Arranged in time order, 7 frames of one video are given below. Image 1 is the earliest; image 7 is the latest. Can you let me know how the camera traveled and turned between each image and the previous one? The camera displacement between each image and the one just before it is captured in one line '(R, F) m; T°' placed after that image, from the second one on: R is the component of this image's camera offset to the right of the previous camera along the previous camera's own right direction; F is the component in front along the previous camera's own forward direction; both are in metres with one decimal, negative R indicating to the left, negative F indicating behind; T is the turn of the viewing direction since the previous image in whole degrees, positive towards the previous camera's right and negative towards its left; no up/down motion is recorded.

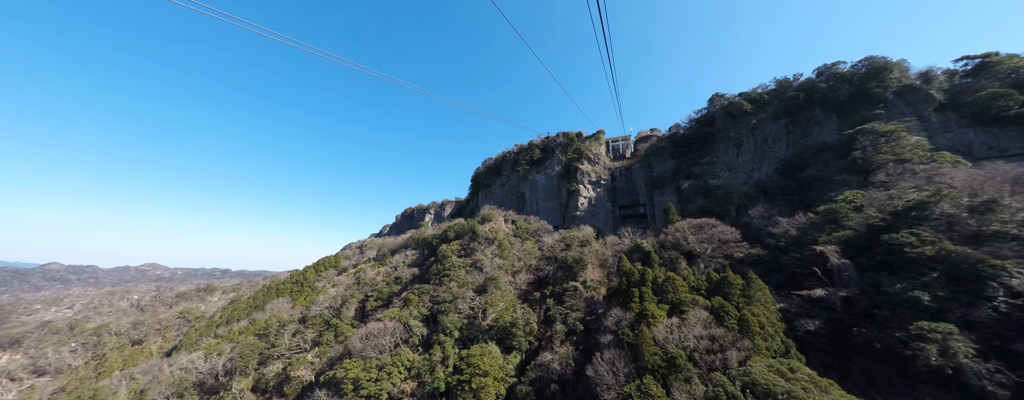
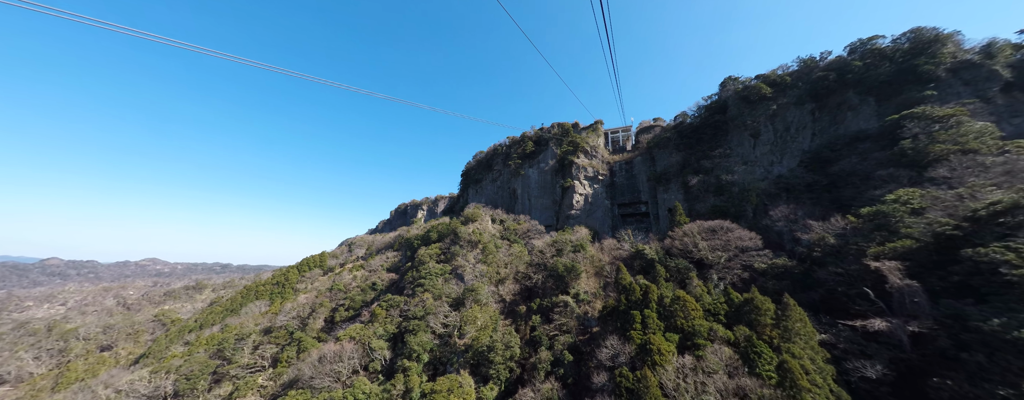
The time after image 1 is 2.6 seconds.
(+1.5, +3.6) m; 0°
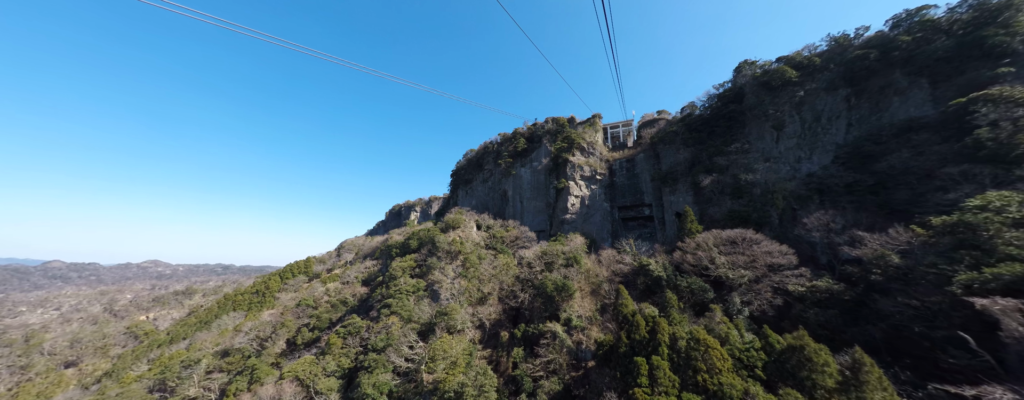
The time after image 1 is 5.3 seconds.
(+1.5, +3.6) m; 0°
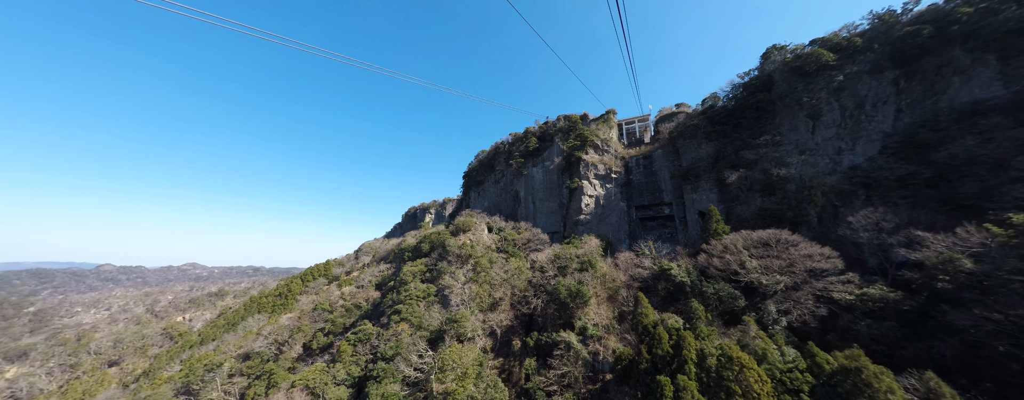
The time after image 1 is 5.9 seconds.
(+0.3, +0.8) m; -3°
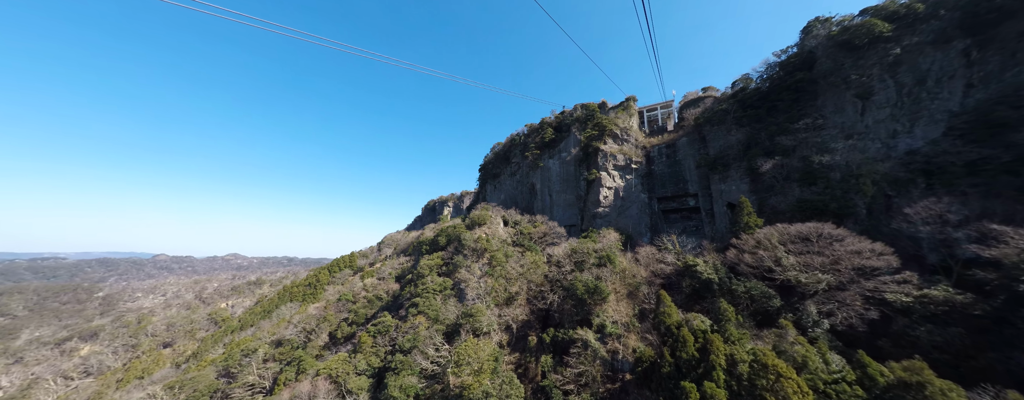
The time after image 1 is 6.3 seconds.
(+0.2, +0.5) m; -4°
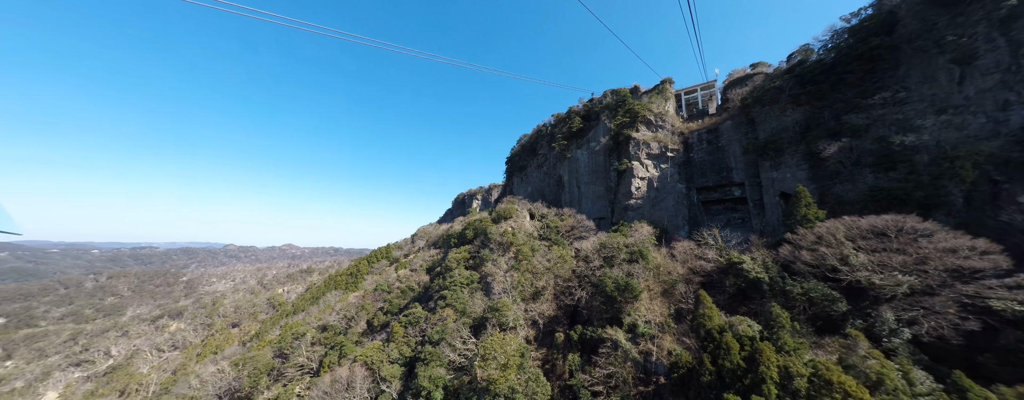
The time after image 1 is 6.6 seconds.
(+0.3, +0.5) m; -6°
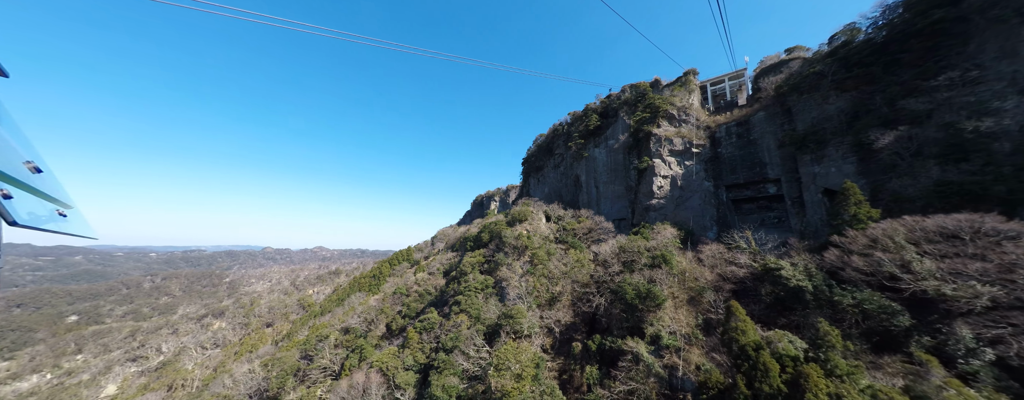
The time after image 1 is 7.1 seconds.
(+0.4, +0.6) m; -4°
